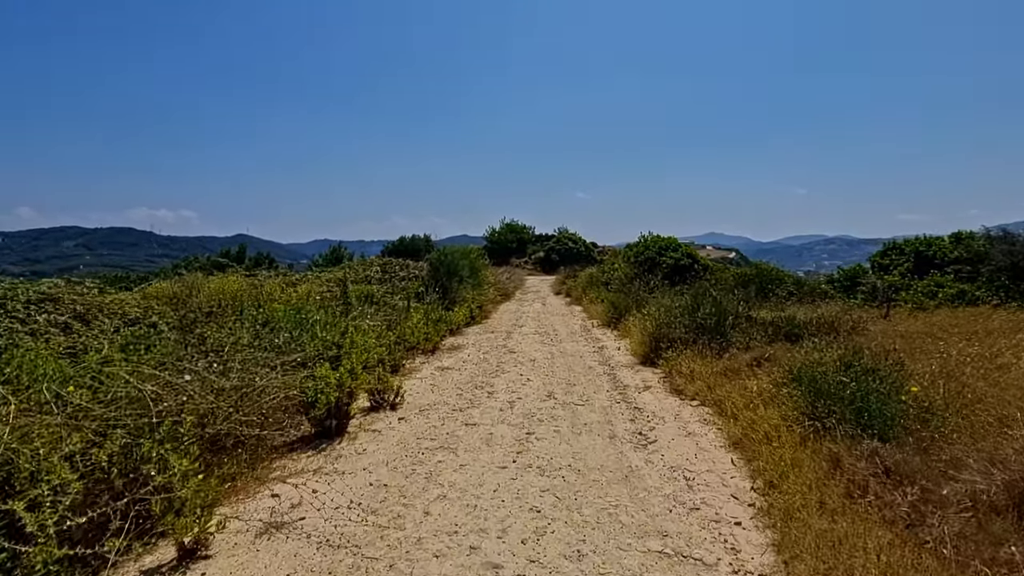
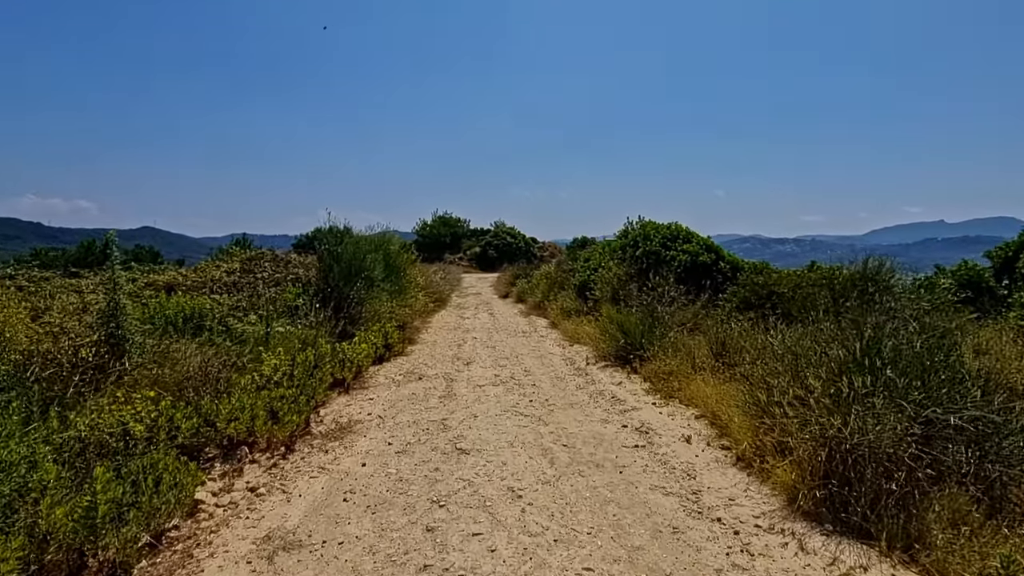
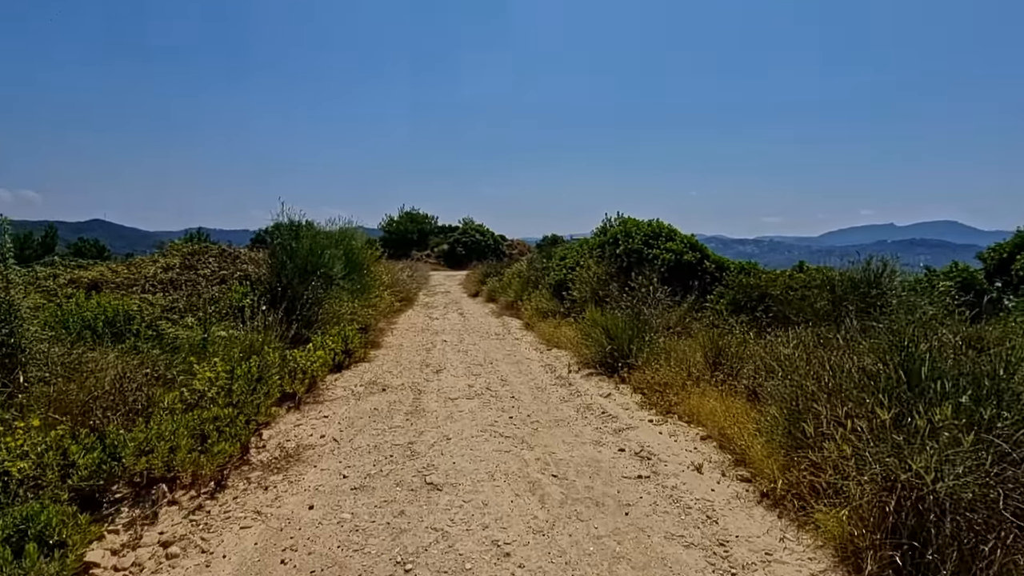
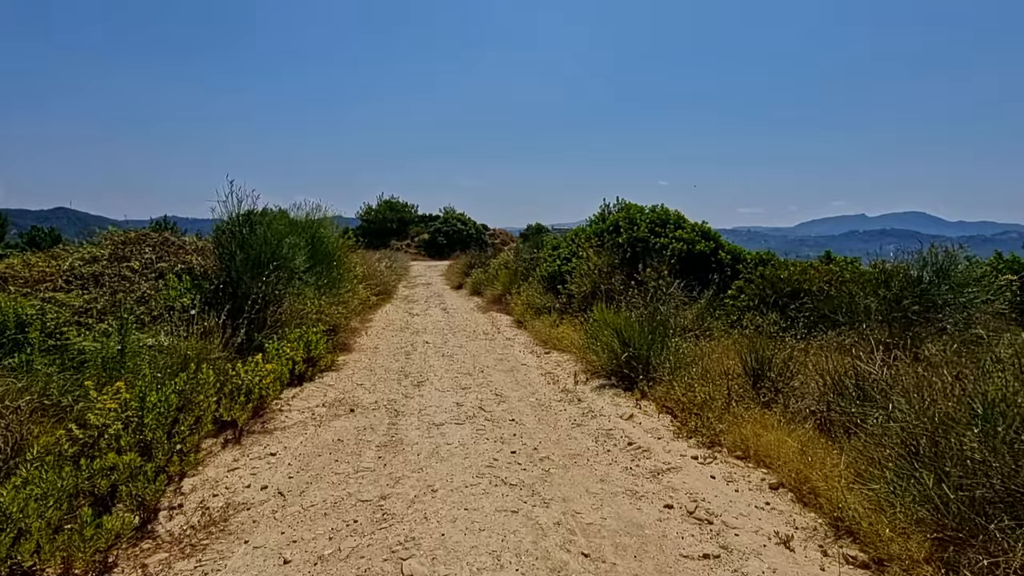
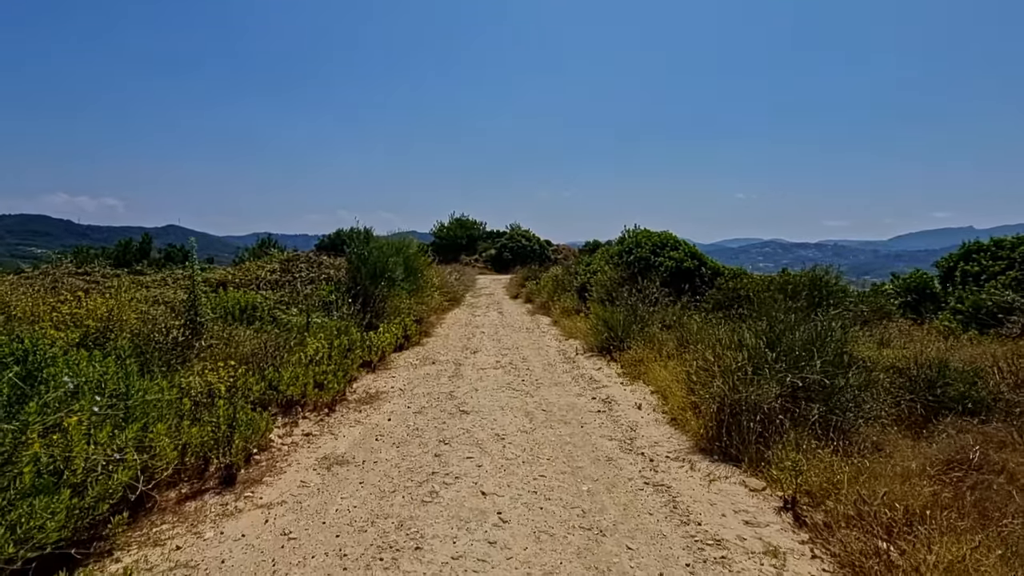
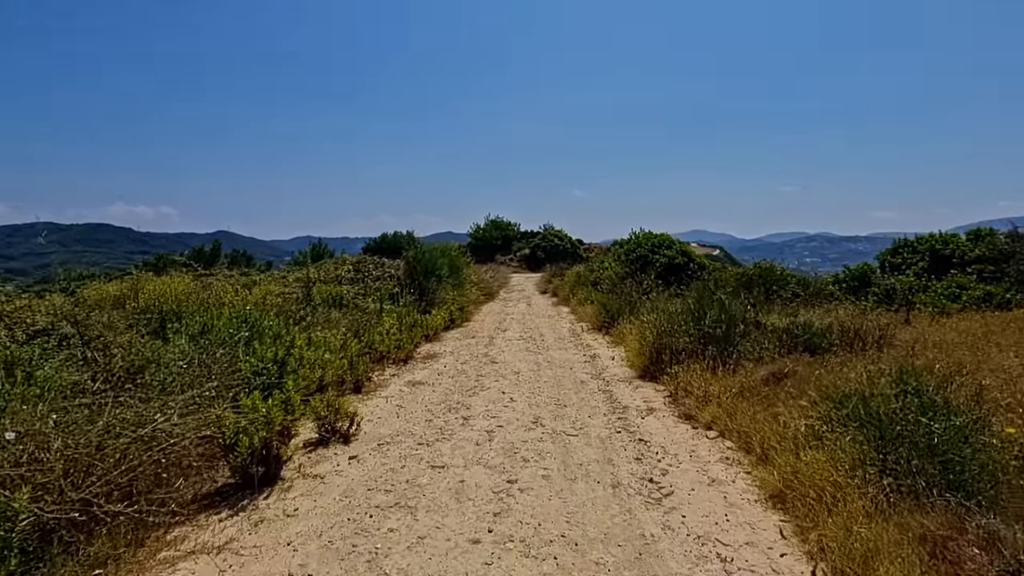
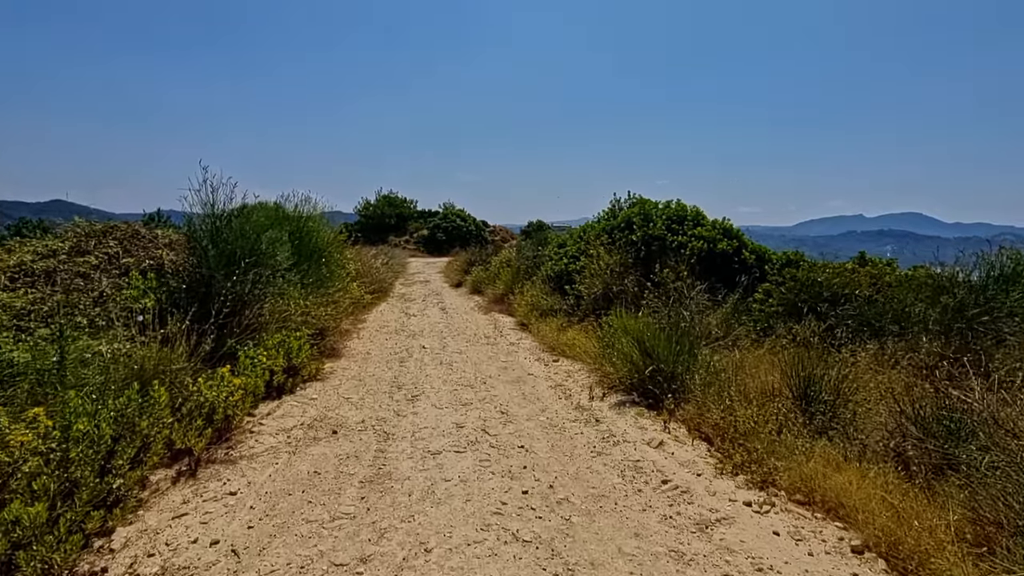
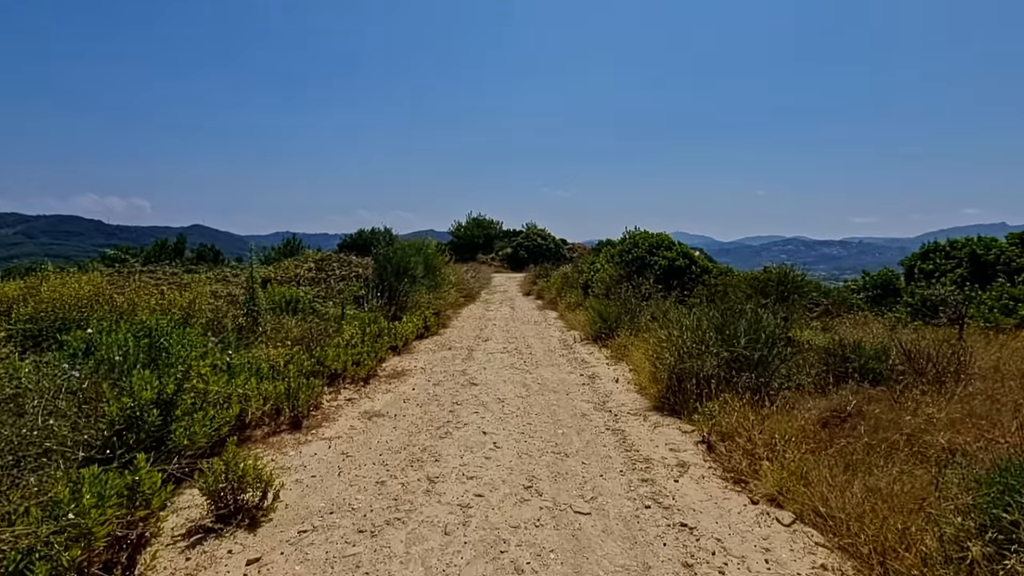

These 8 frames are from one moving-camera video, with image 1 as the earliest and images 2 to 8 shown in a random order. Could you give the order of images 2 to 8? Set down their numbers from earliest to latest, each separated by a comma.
6, 8, 5, 2, 3, 4, 7
